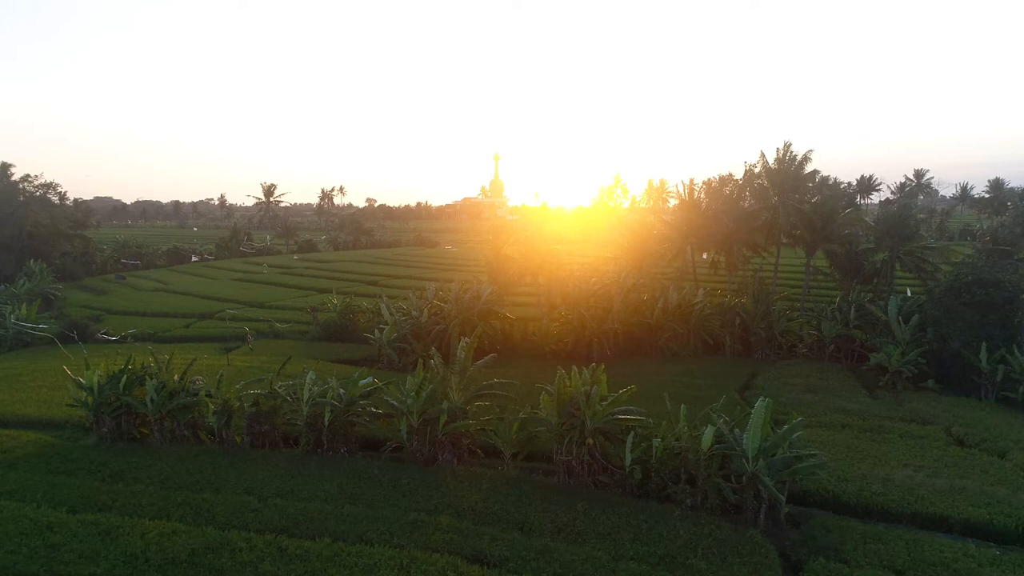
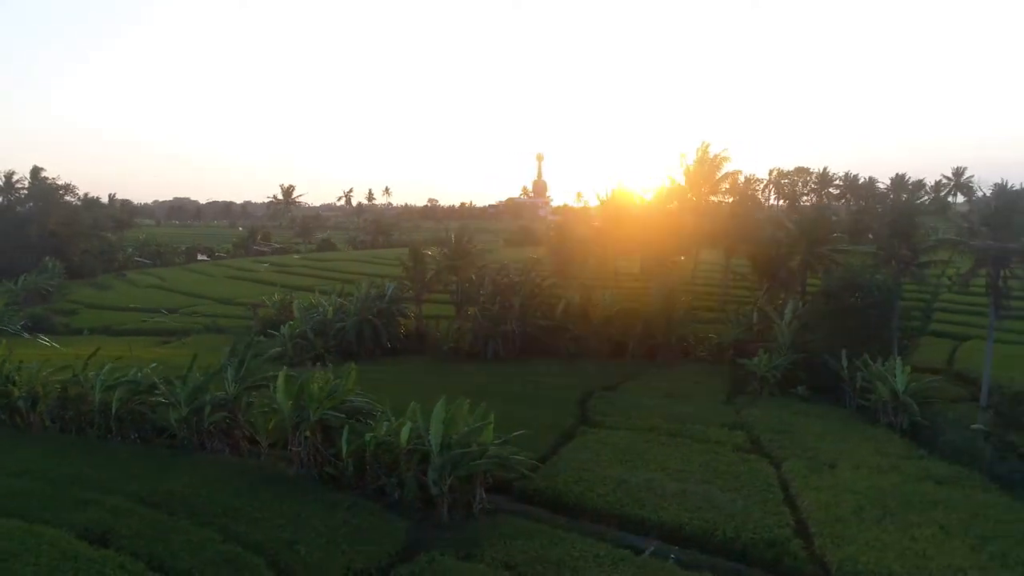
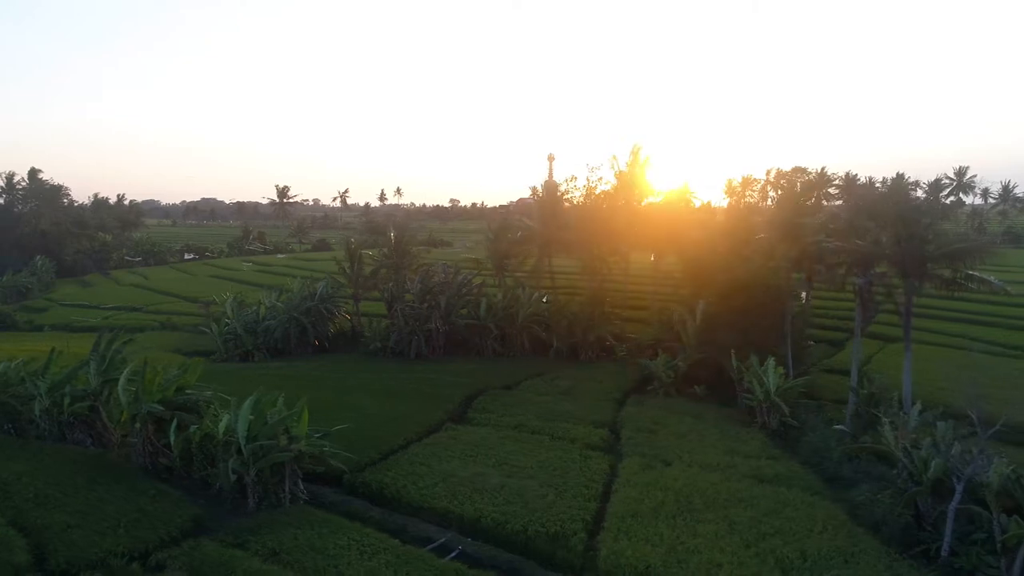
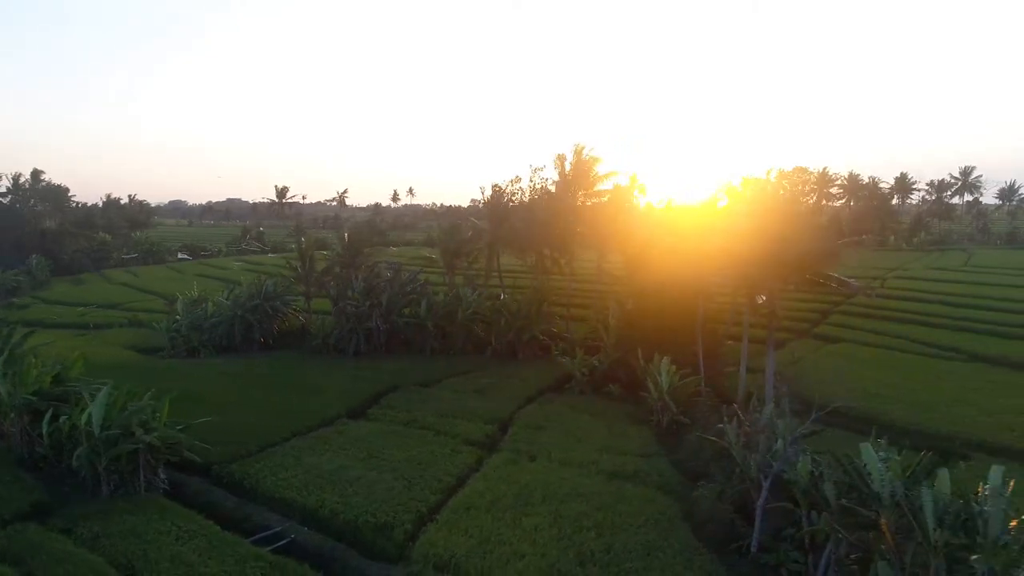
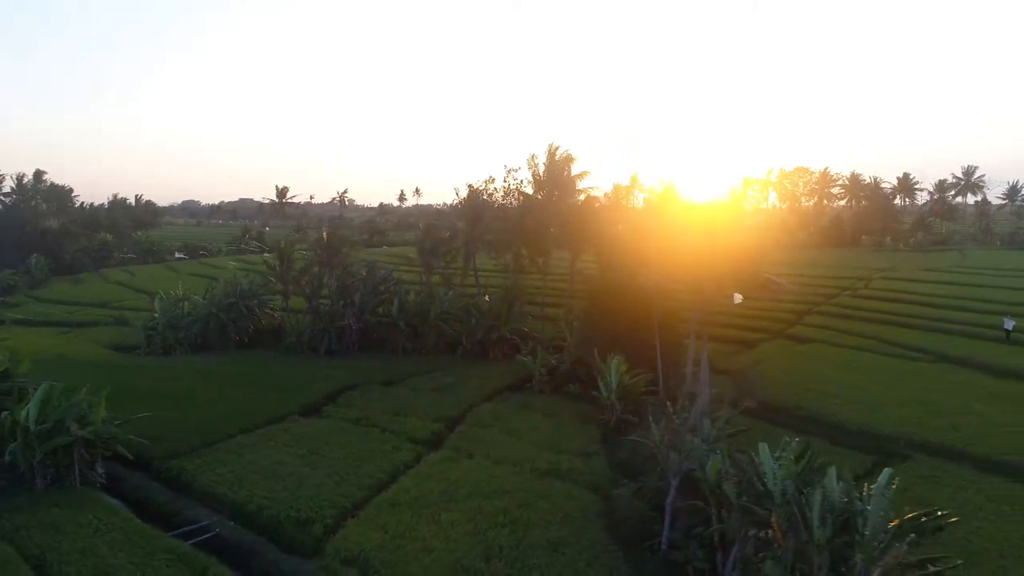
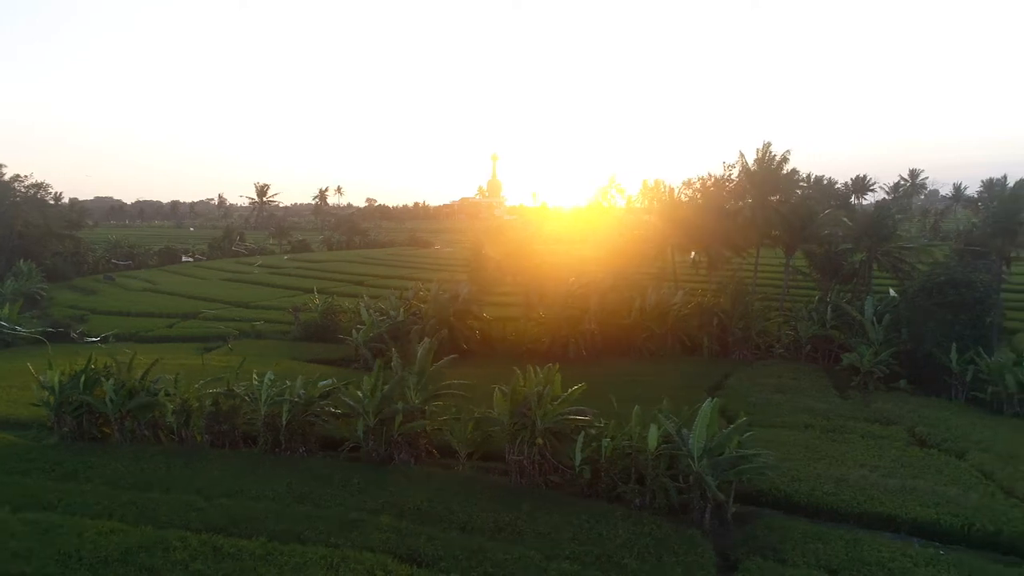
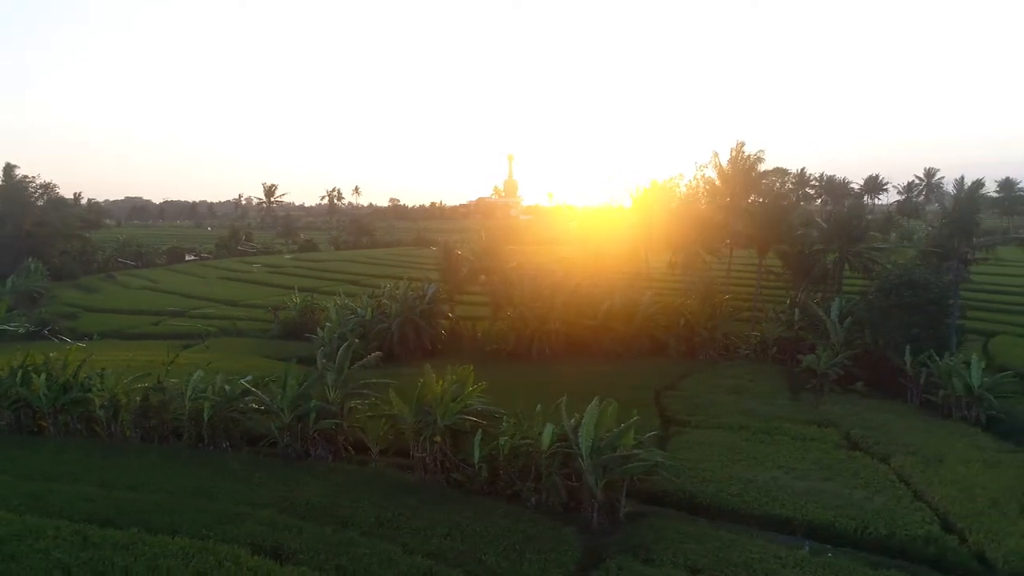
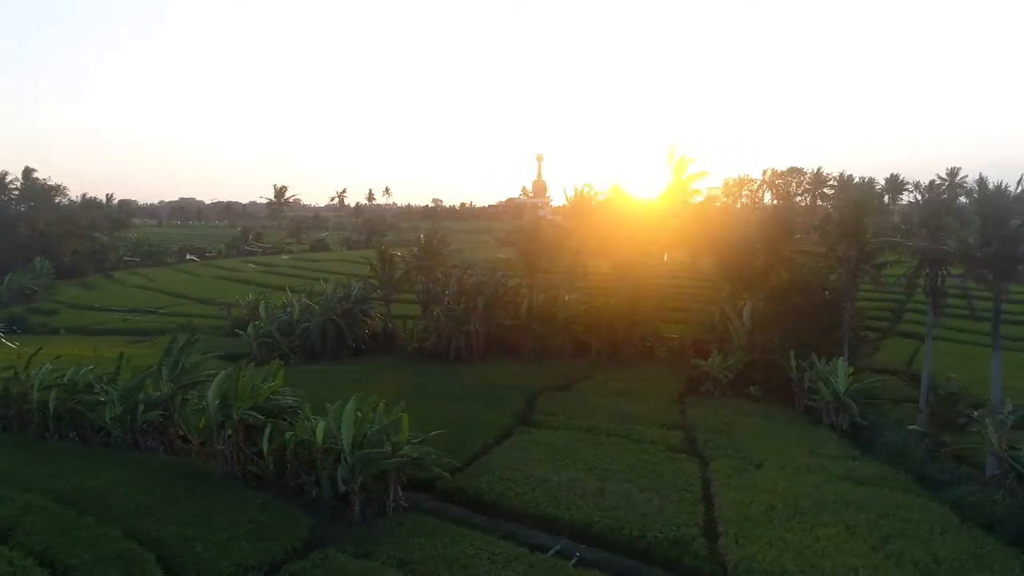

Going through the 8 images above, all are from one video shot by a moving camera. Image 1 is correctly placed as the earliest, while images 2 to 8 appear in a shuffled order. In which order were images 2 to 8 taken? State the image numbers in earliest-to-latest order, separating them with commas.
6, 7, 2, 8, 3, 4, 5
